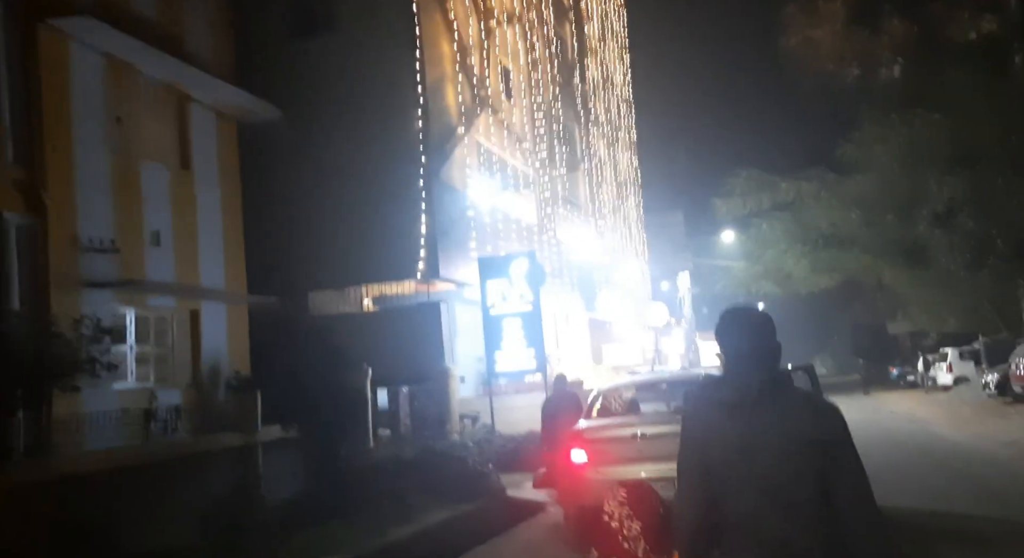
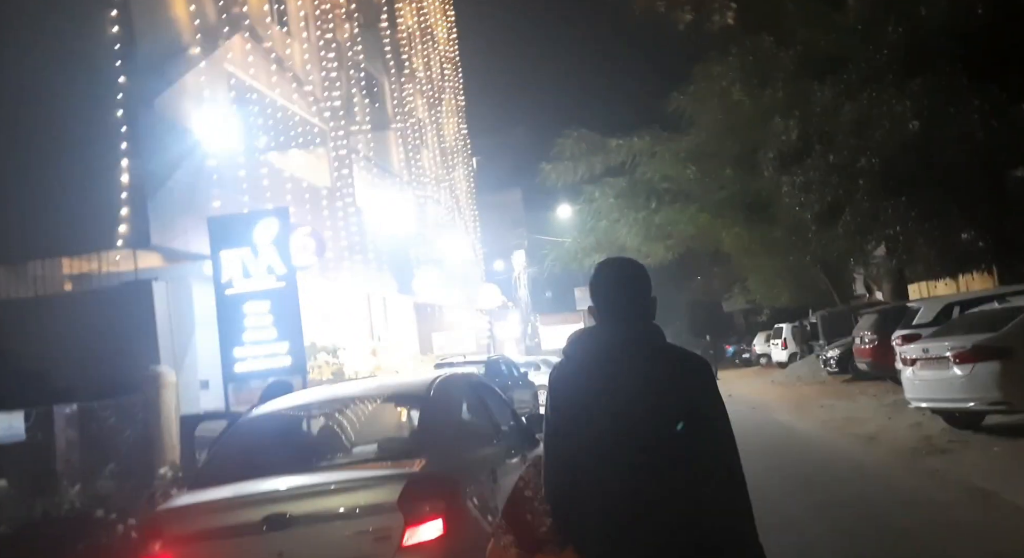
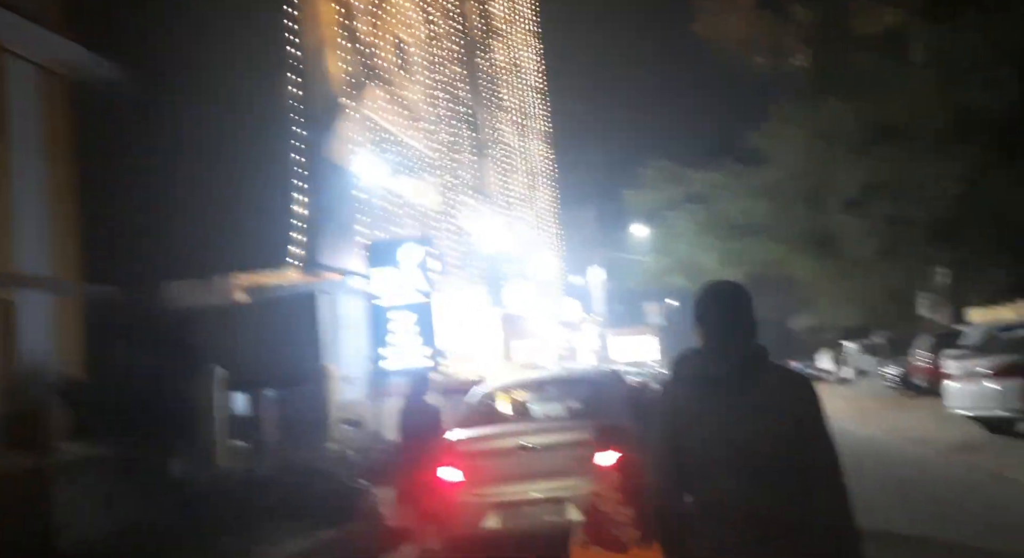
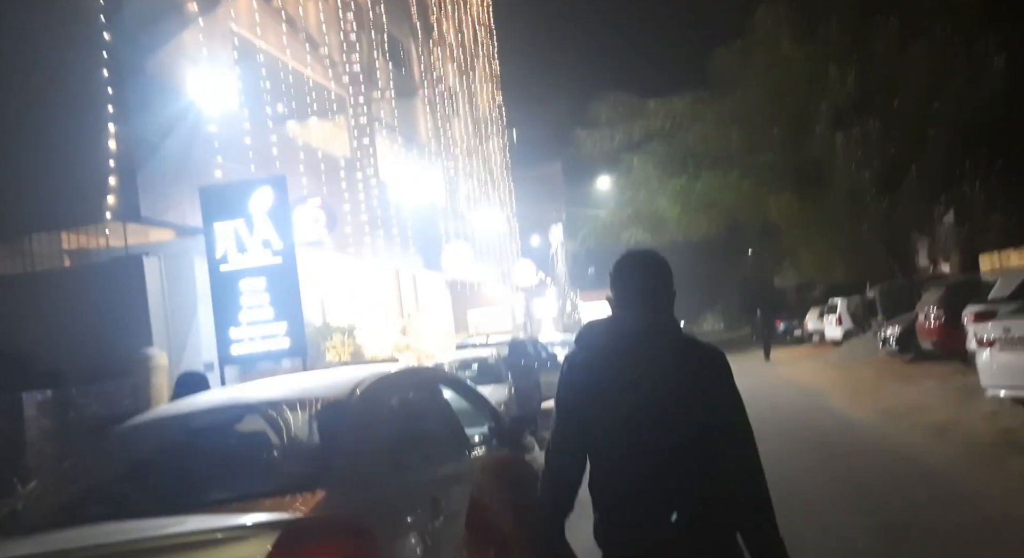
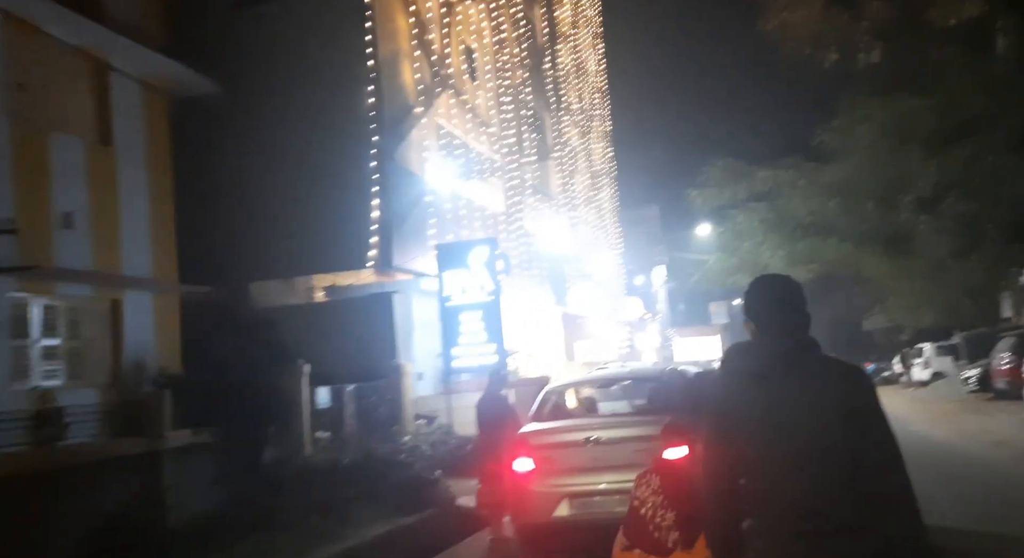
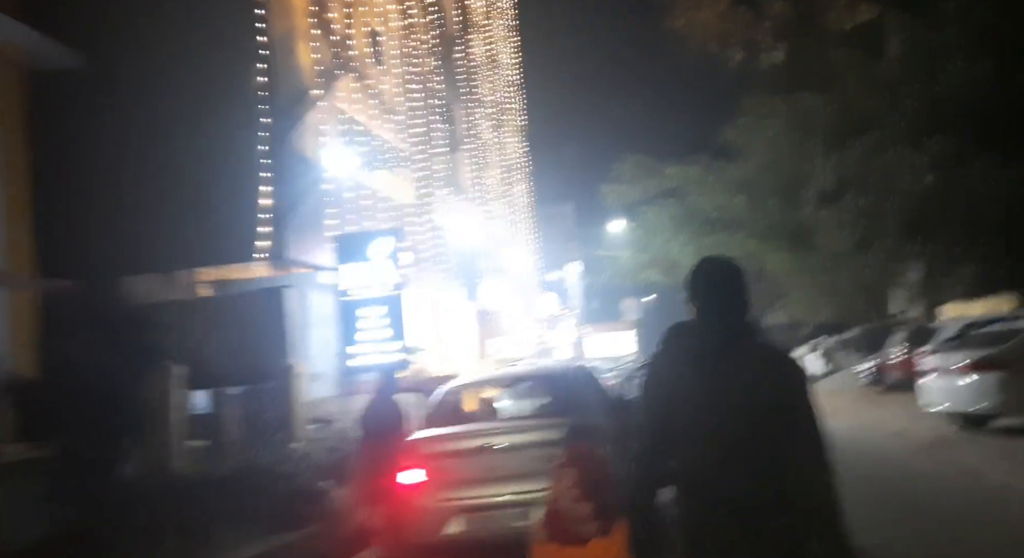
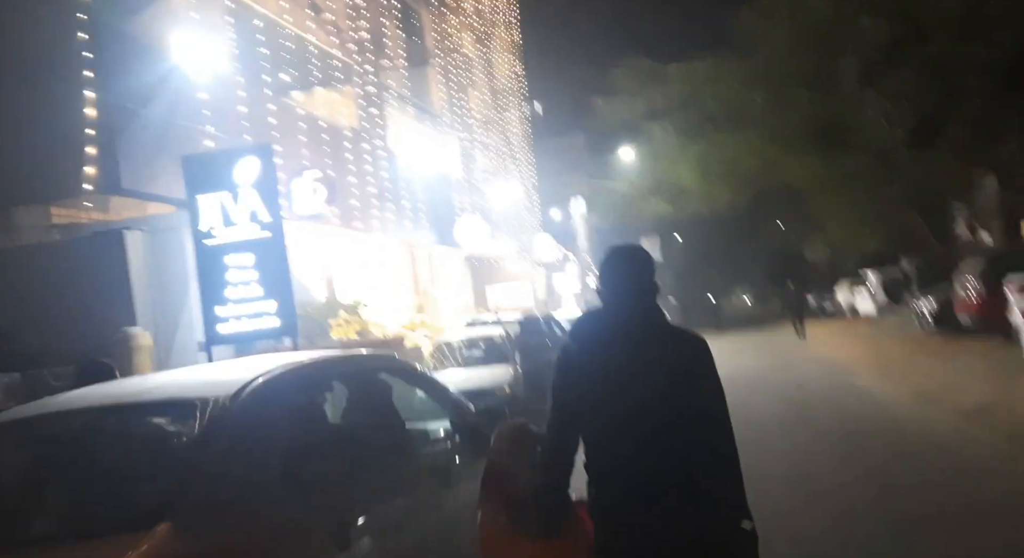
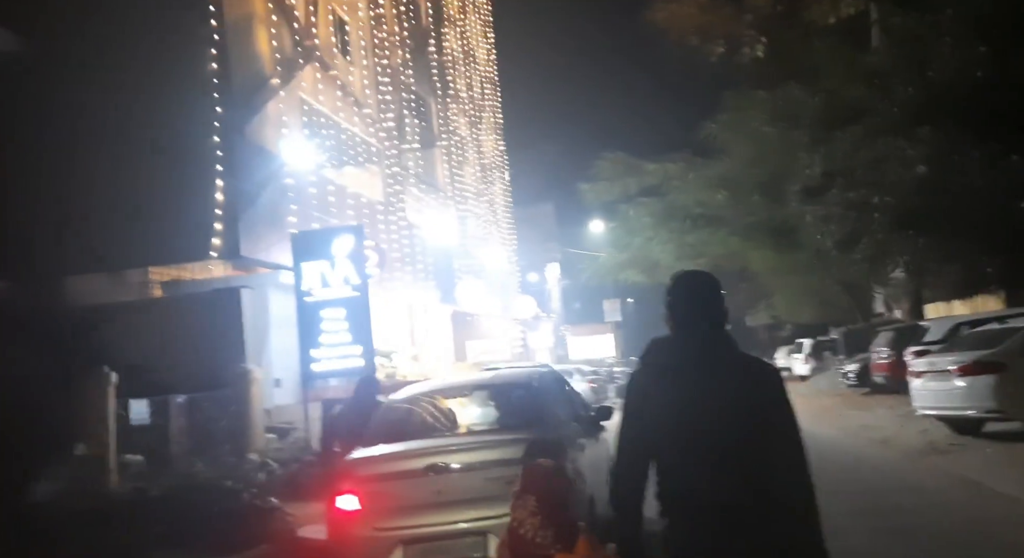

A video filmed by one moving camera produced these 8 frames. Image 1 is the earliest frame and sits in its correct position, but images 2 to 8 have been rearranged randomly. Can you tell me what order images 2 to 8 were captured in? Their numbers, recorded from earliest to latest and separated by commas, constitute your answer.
5, 3, 6, 8, 2, 4, 7
